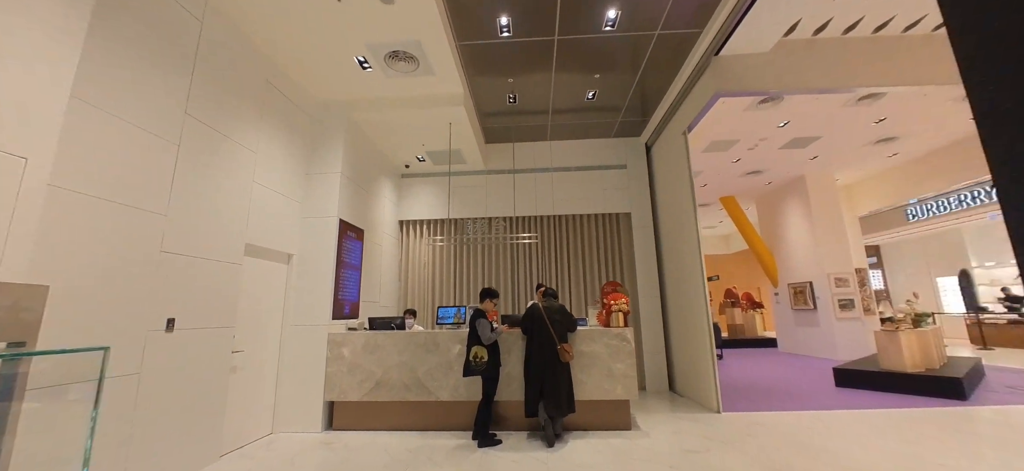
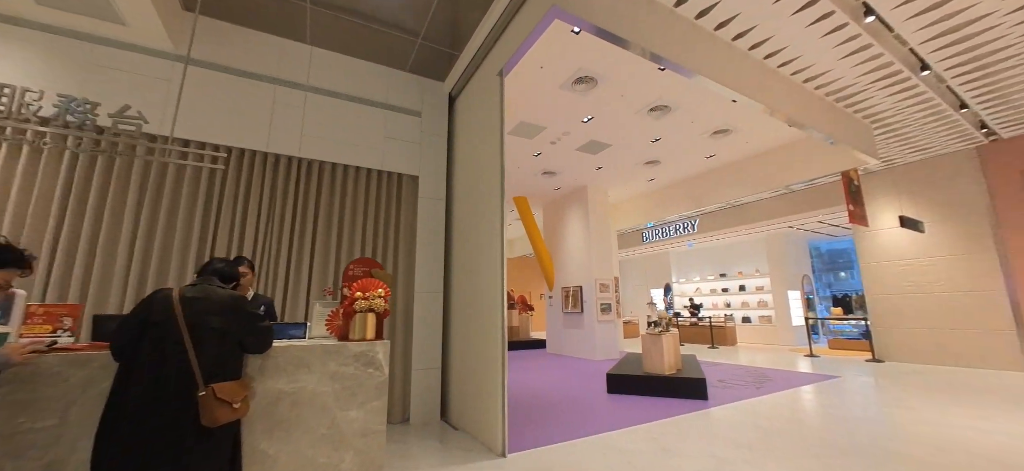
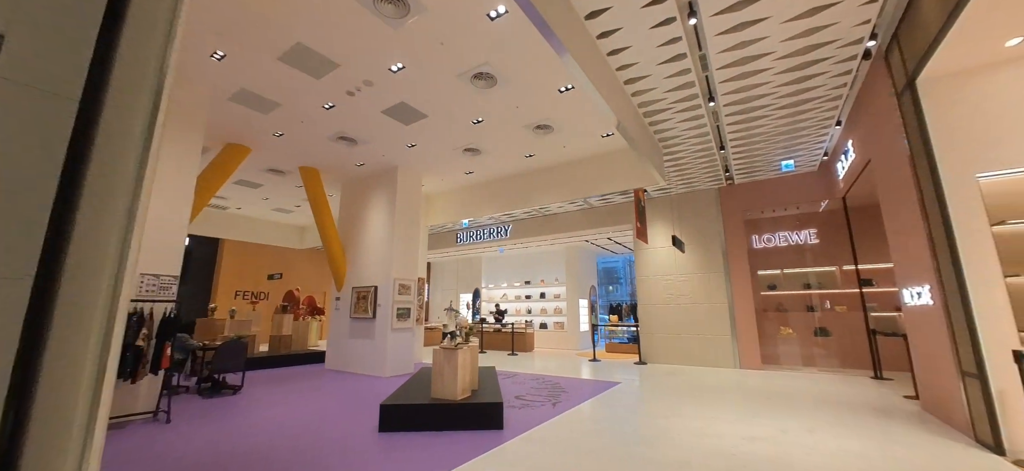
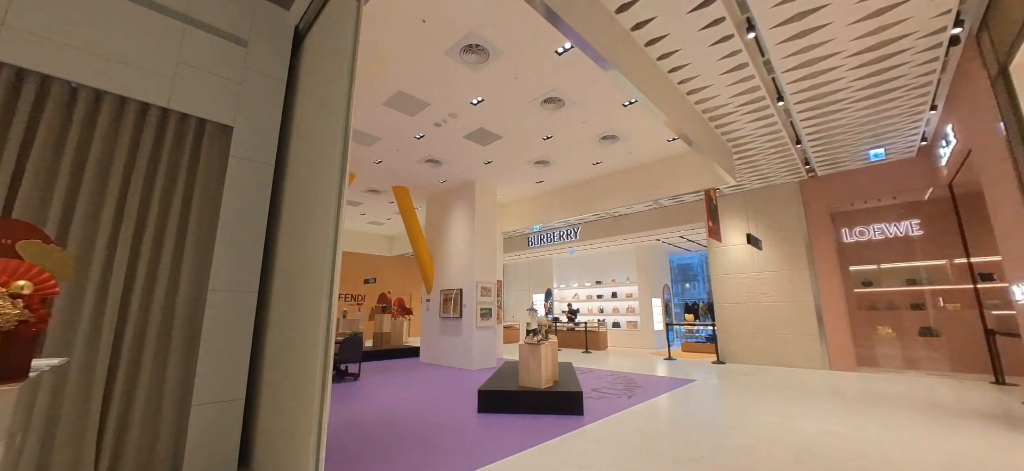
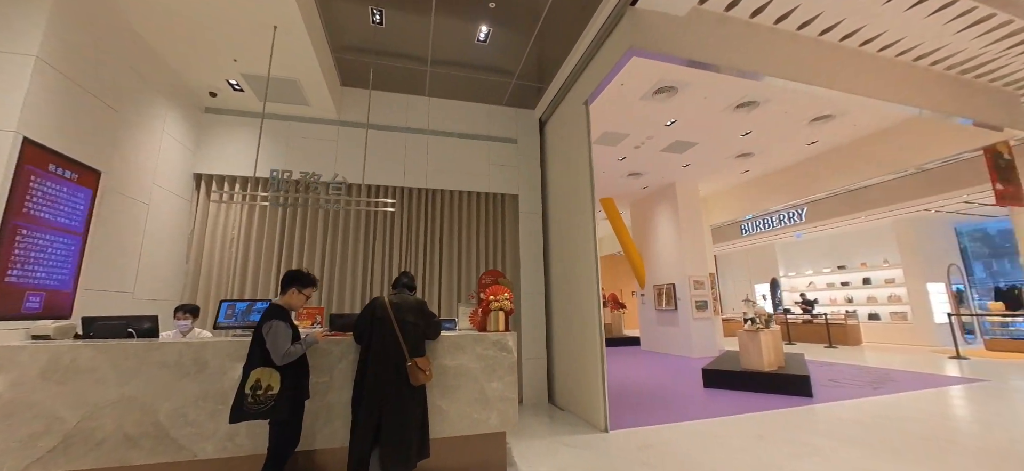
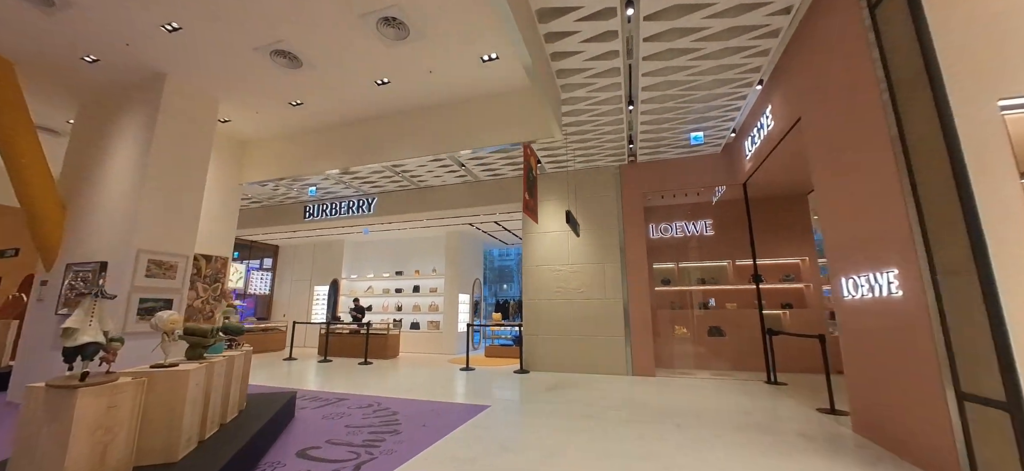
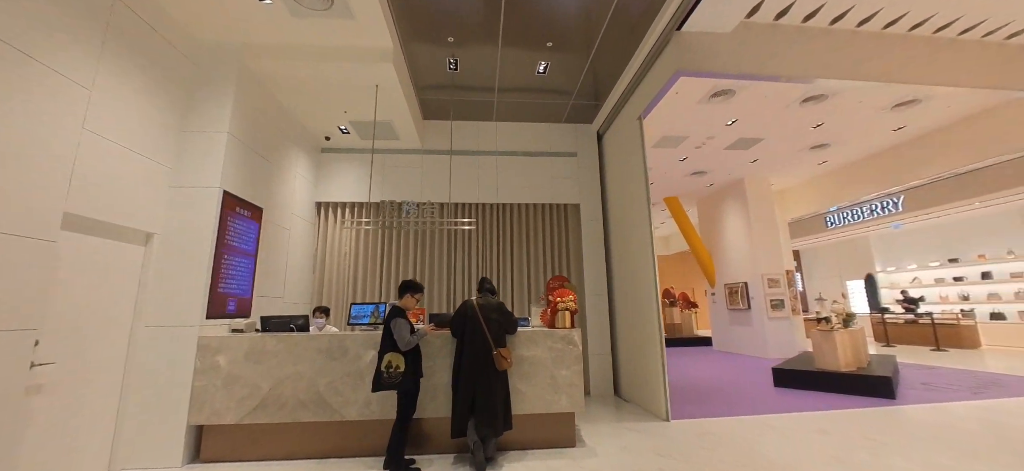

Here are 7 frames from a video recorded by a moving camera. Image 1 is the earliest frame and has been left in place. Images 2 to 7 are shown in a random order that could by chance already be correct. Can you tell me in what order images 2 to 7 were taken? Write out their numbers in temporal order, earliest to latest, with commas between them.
7, 5, 2, 4, 3, 6
